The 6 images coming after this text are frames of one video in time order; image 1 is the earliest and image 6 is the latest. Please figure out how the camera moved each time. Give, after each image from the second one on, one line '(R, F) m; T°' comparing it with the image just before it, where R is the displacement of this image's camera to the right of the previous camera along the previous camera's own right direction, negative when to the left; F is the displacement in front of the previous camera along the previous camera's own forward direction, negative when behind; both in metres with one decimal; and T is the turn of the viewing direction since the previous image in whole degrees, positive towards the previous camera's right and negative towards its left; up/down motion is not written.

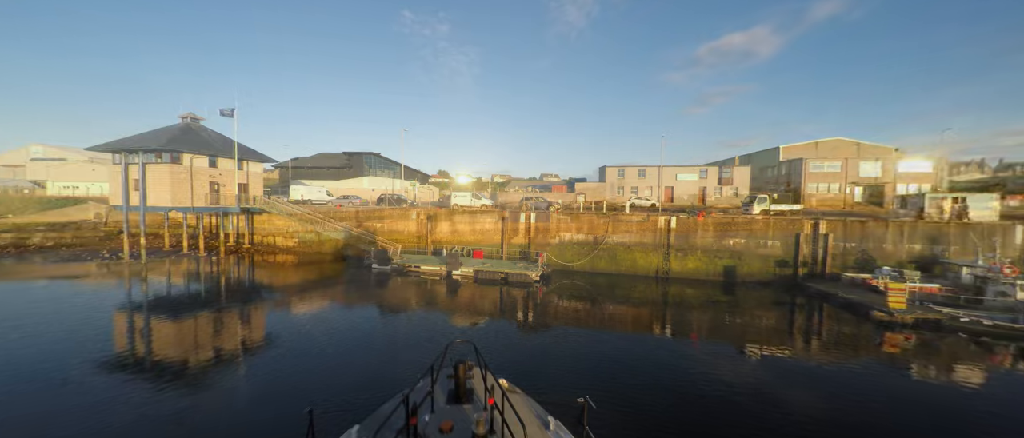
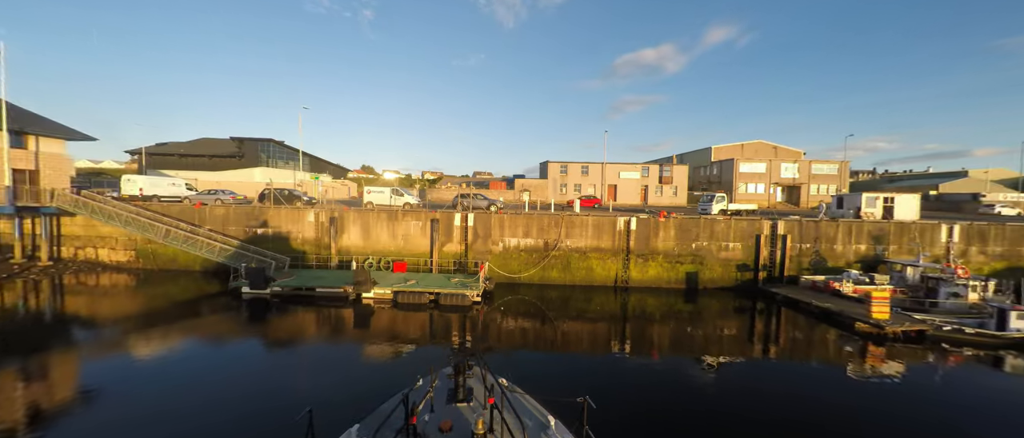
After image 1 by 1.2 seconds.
(0.0, +4.7) m; +11°
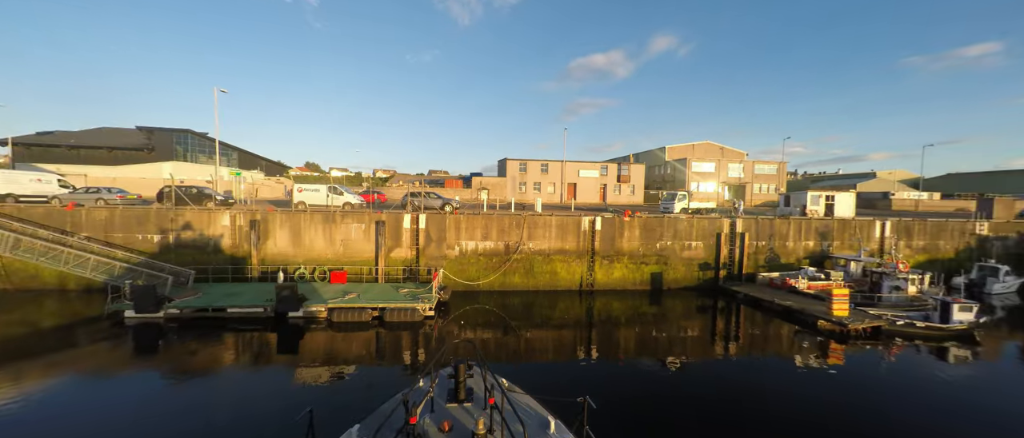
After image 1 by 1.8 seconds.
(0.0, +1.7) m; +7°
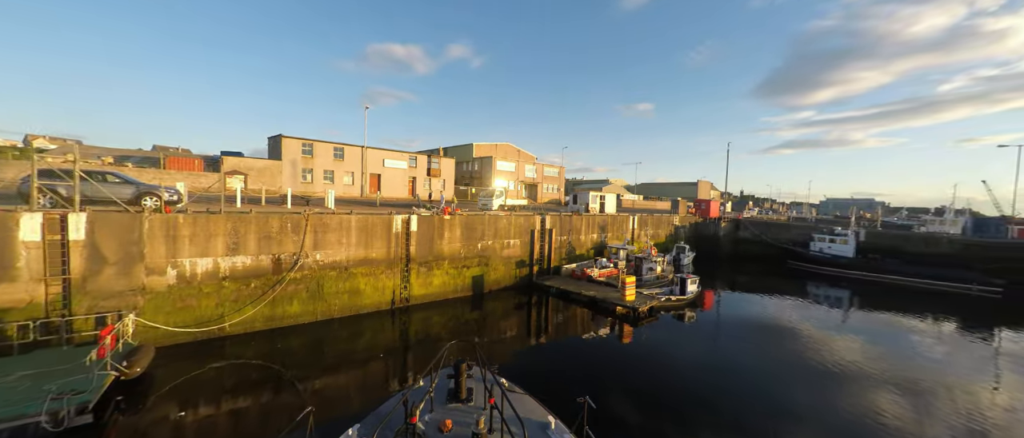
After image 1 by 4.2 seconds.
(+0.3, +3.5) m; +32°
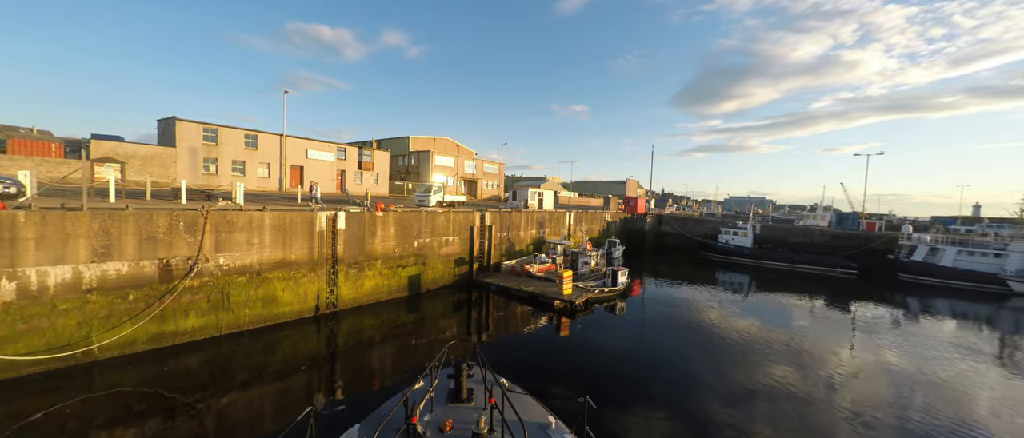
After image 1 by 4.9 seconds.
(0.0, +0.3) m; +10°
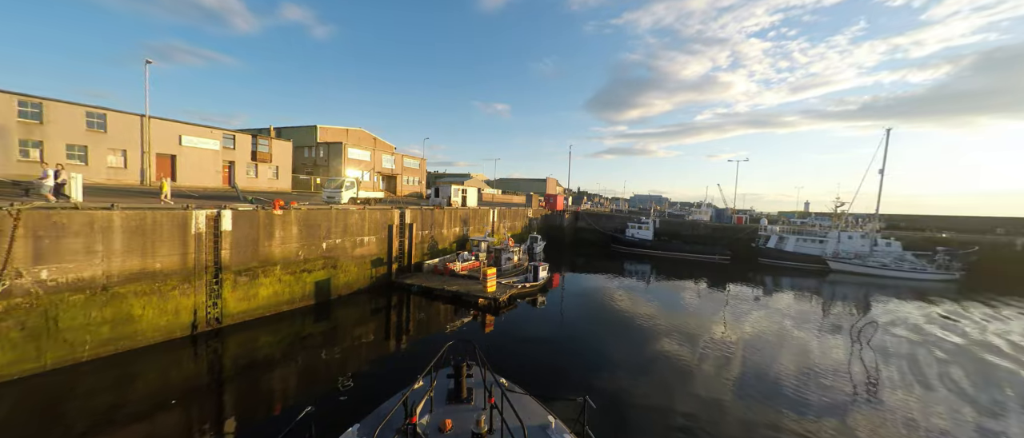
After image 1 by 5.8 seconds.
(0.0, +0.3) m; +13°
